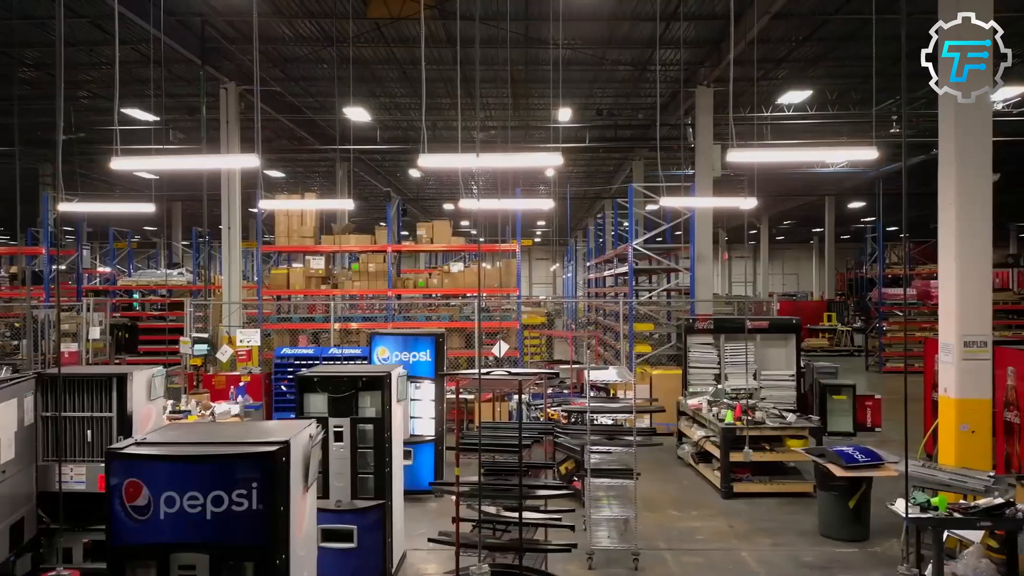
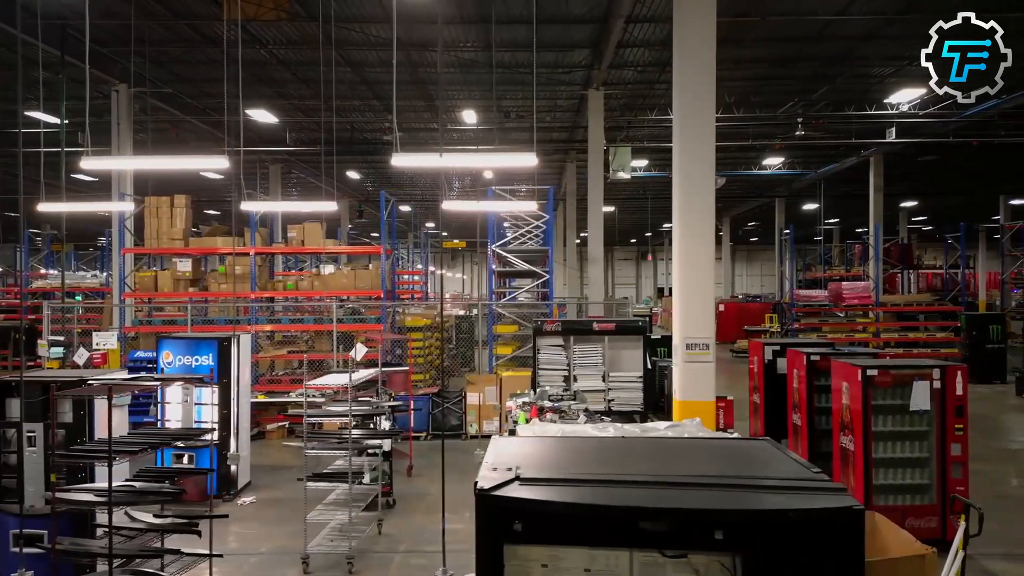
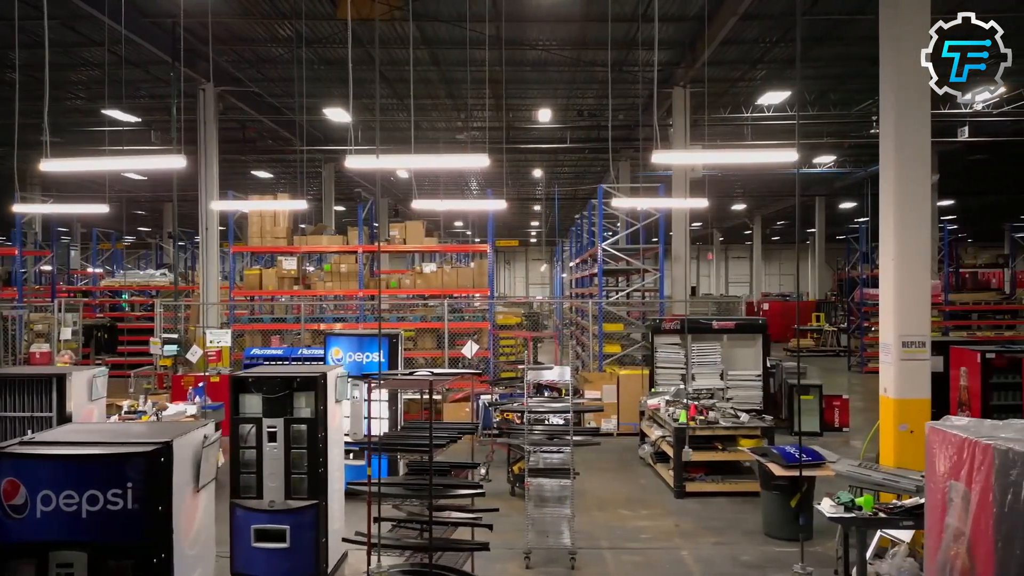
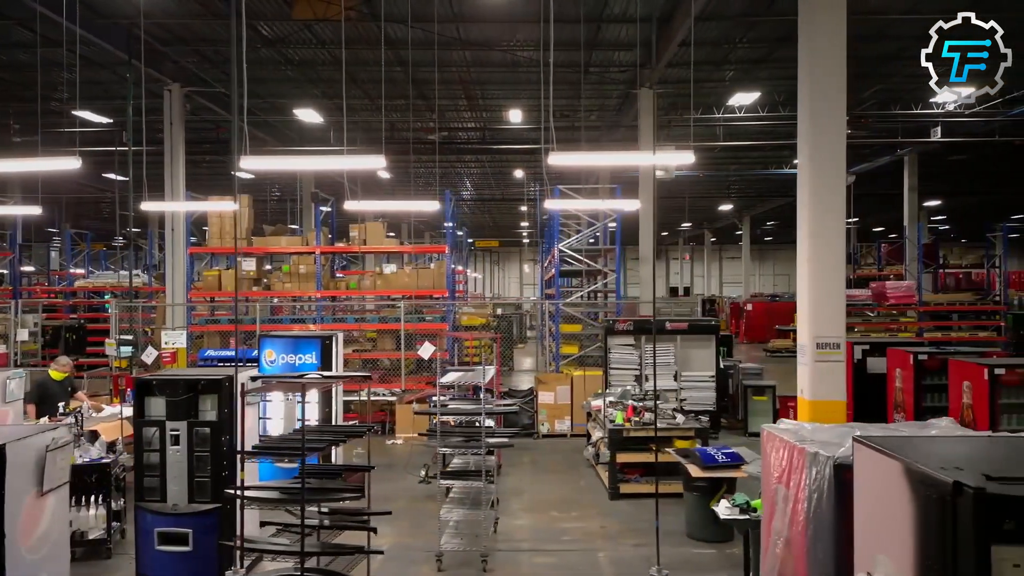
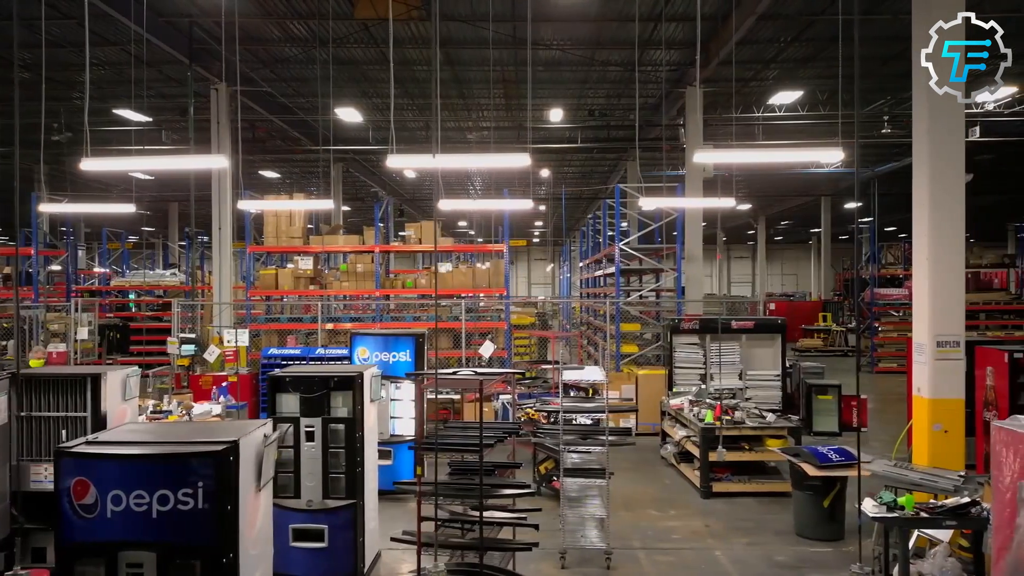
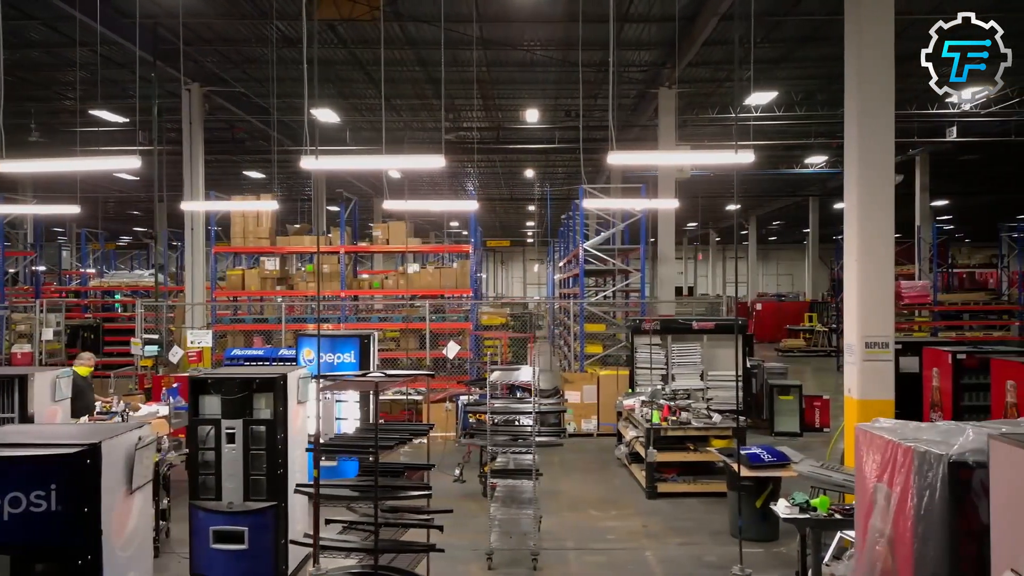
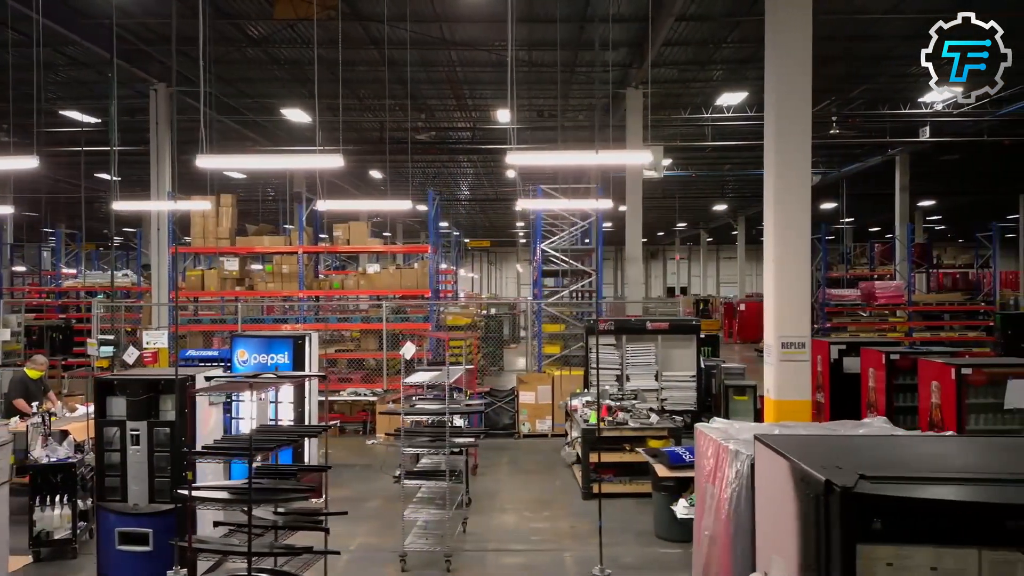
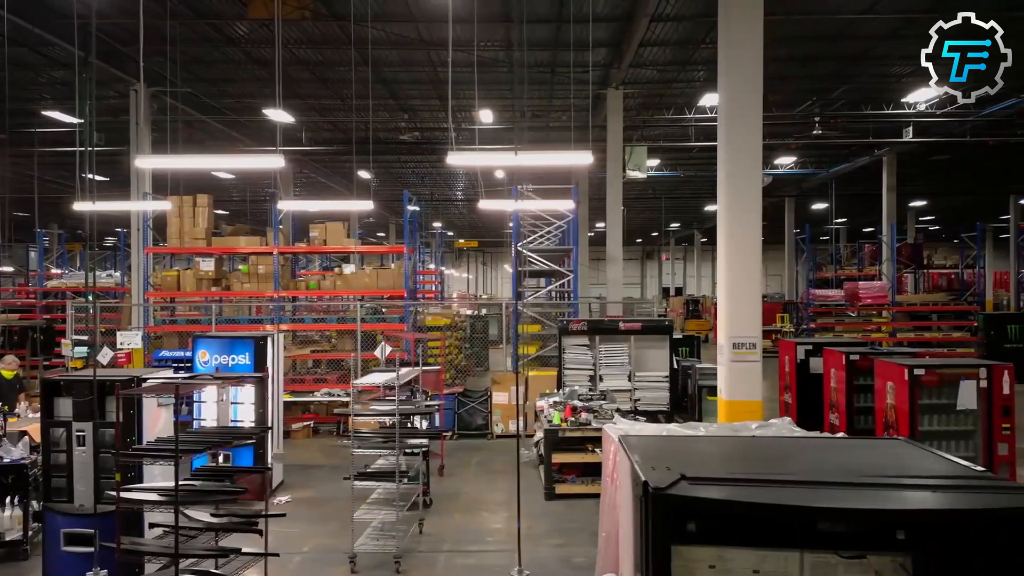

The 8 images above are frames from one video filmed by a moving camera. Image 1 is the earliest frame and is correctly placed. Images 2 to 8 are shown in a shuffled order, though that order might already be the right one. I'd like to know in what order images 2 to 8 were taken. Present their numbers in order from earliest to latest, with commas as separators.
5, 3, 6, 4, 7, 8, 2
